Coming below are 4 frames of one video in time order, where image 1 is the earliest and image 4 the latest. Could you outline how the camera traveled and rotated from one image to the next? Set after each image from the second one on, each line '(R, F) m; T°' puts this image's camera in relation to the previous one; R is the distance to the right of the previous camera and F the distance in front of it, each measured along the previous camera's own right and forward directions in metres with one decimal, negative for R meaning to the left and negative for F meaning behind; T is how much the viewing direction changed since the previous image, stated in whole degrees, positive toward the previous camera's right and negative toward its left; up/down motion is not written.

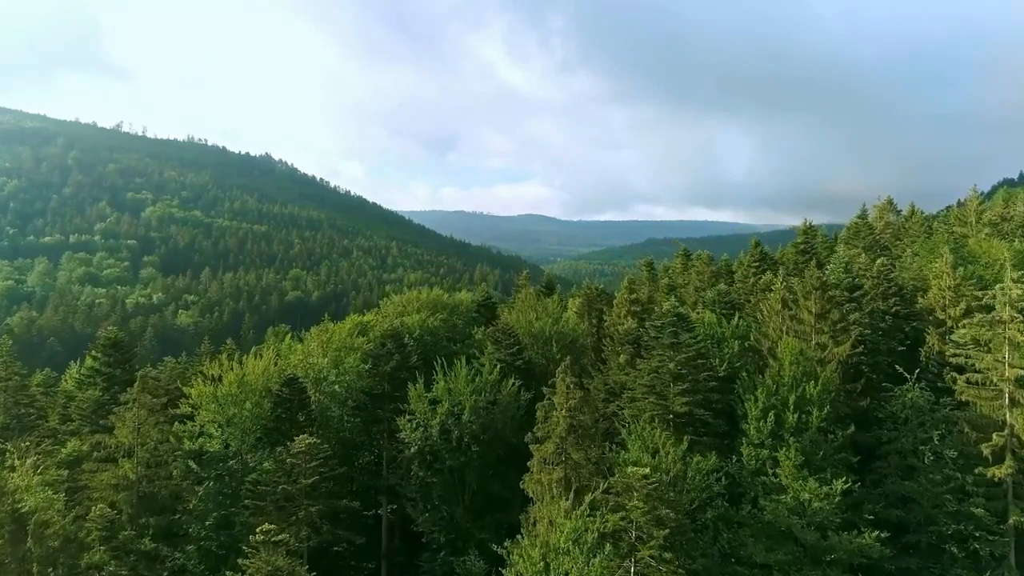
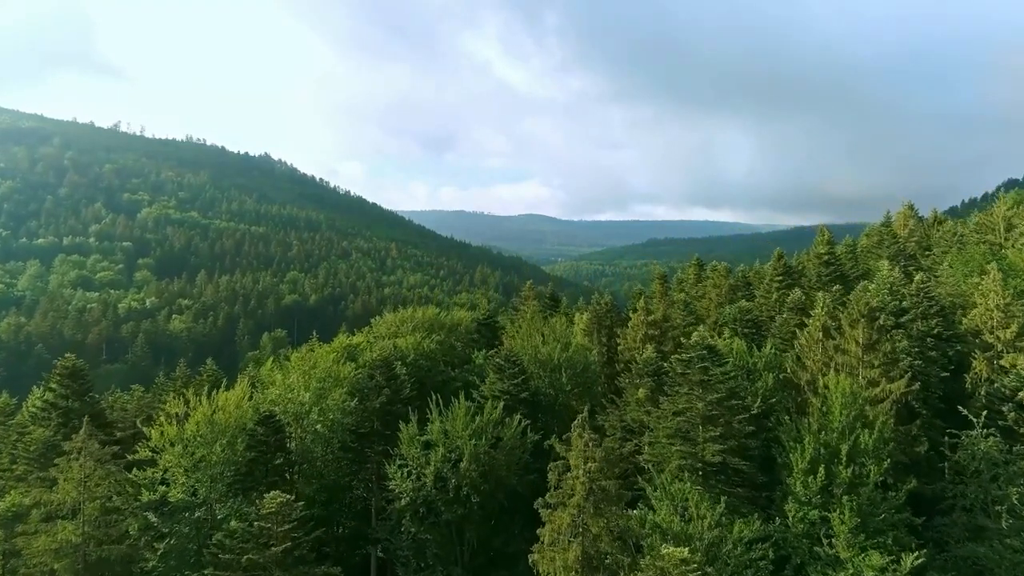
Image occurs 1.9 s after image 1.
(-0.3, +4.9) m; 0°
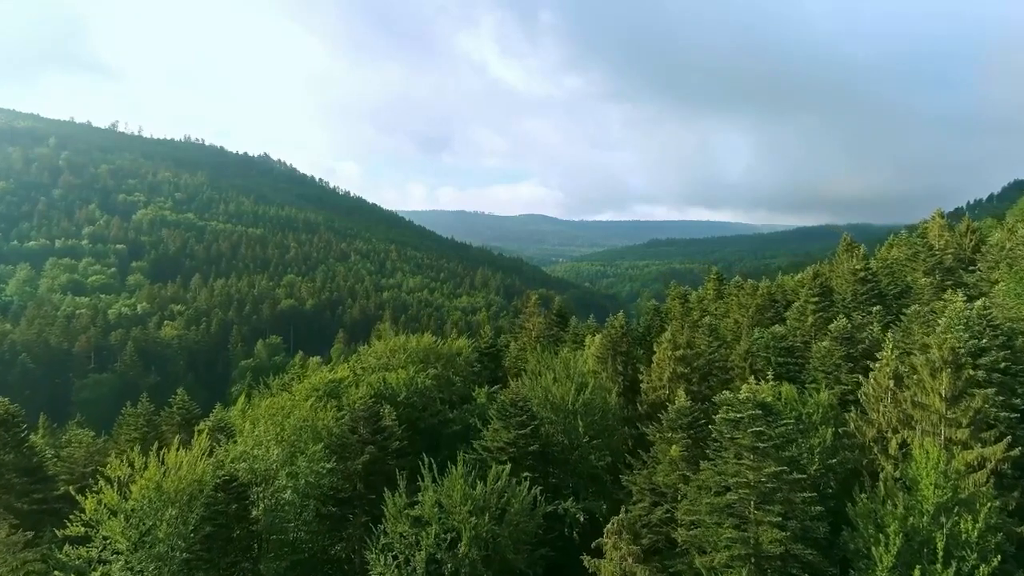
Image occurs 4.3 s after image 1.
(-0.4, +6.1) m; 0°
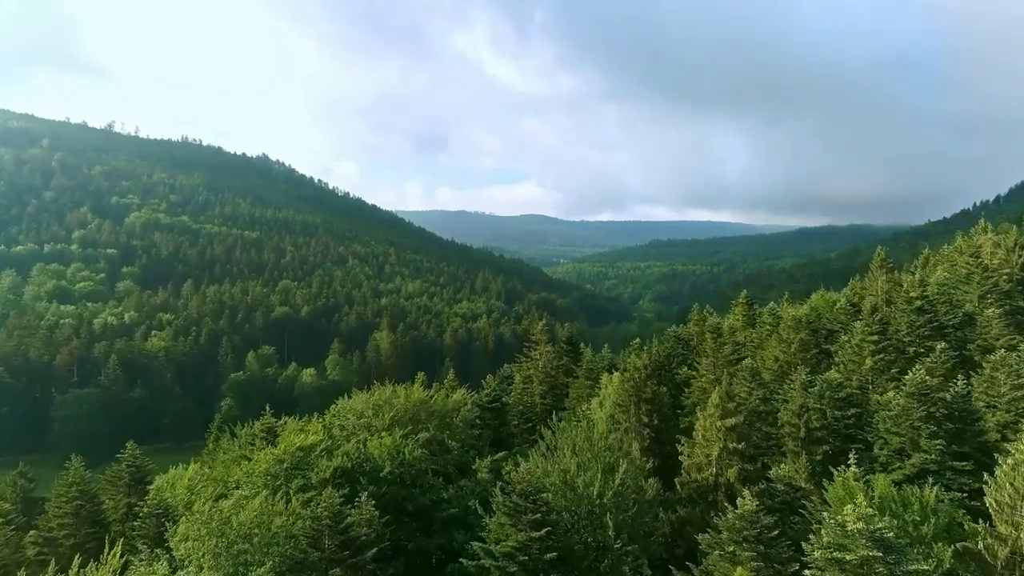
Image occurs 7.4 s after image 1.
(-0.5, +7.9) m; 0°
